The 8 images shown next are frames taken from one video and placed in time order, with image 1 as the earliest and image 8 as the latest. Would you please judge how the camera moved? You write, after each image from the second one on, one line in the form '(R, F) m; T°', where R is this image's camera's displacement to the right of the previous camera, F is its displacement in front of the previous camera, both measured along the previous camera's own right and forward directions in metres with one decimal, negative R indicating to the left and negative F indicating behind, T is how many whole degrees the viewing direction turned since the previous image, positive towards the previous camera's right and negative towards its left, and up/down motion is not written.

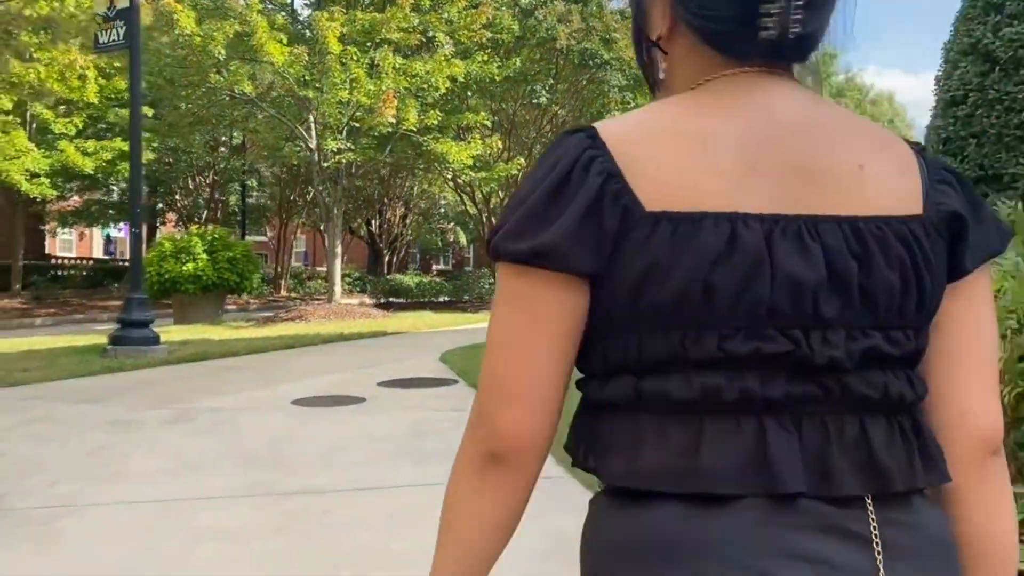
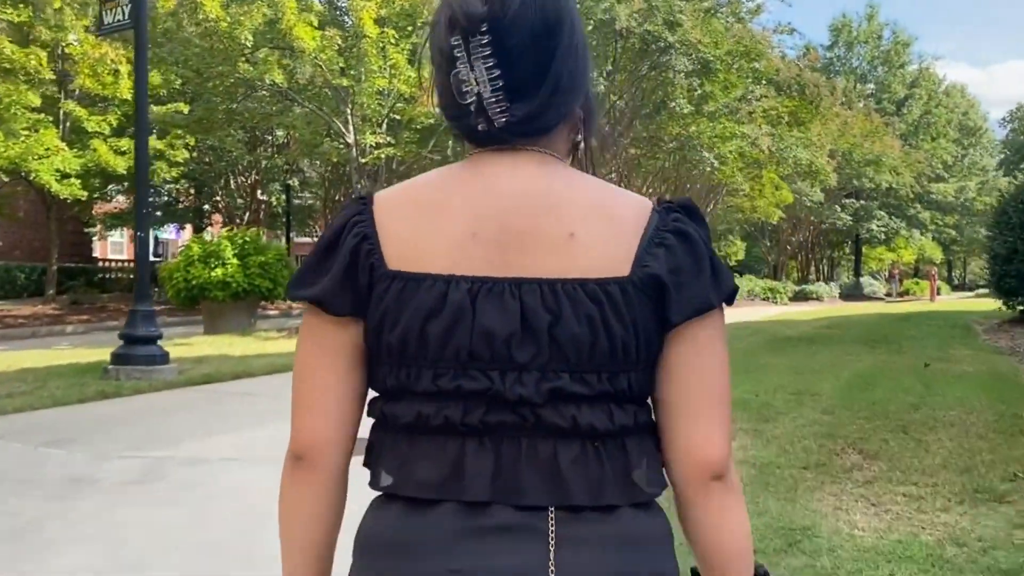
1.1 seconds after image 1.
(0.0, +1.7) m; -3°
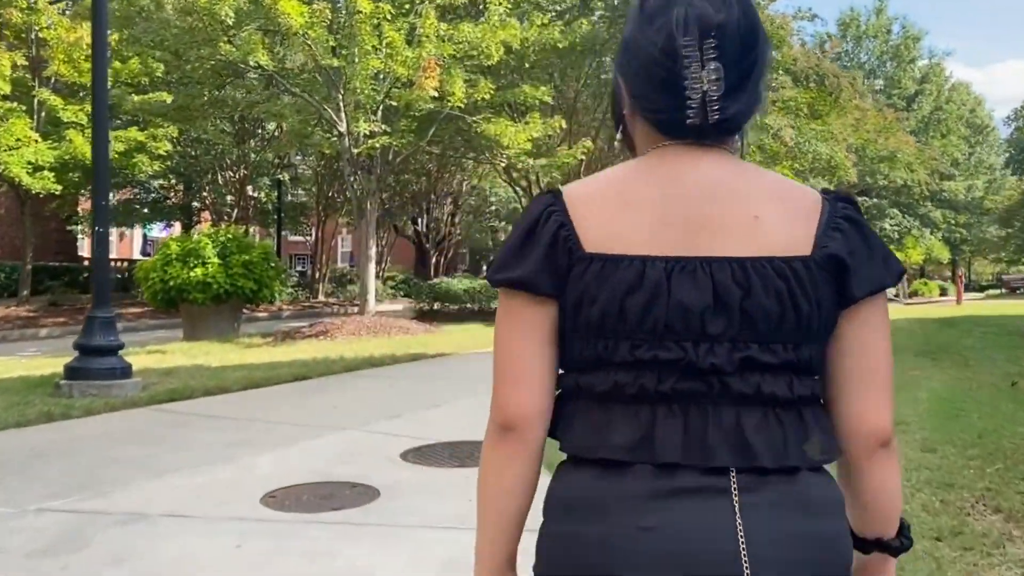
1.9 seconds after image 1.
(-0.2, +1.3) m; 0°
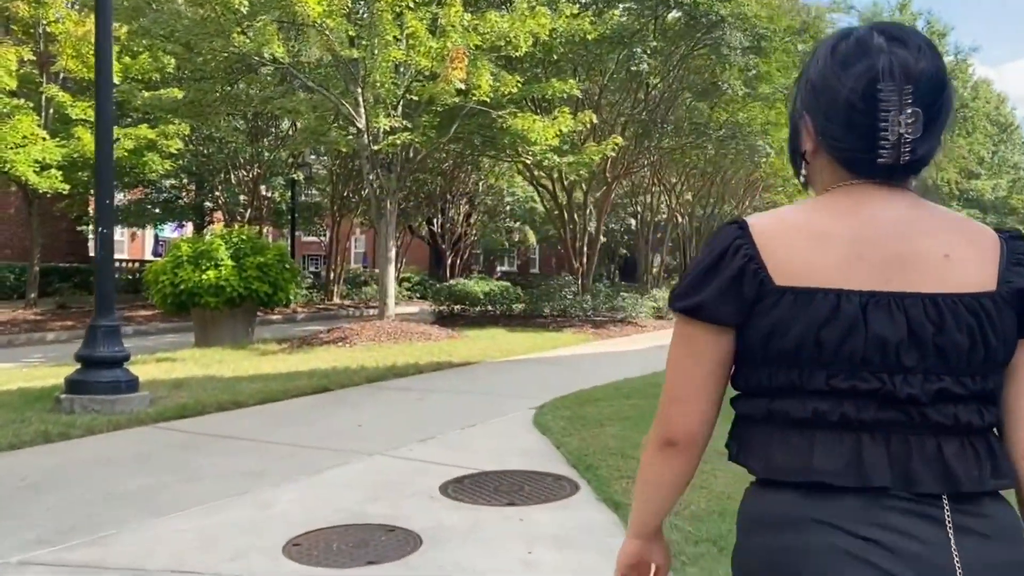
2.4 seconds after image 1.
(-0.3, +0.8) m; -1°
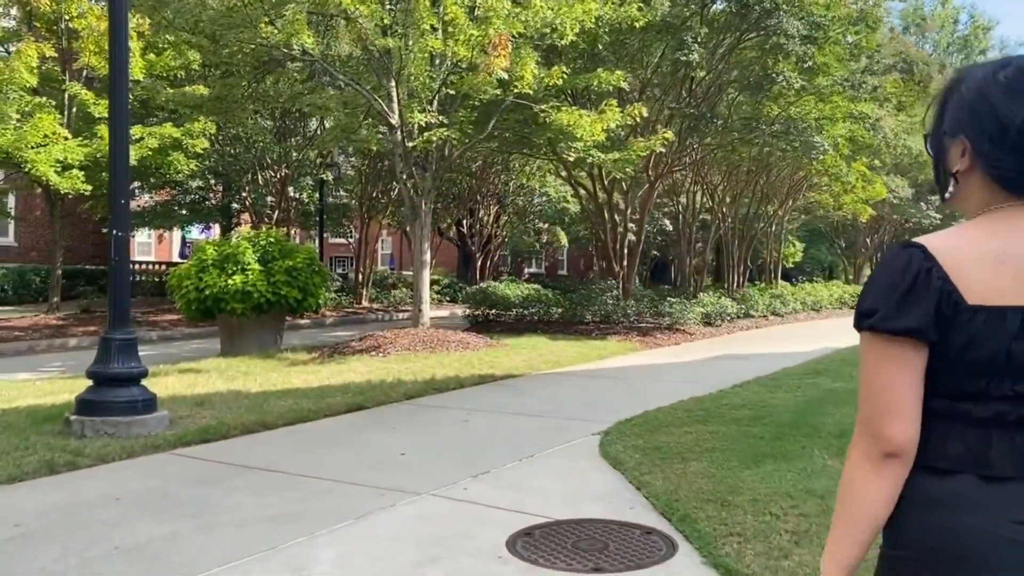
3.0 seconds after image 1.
(-0.3, +0.9) m; -2°
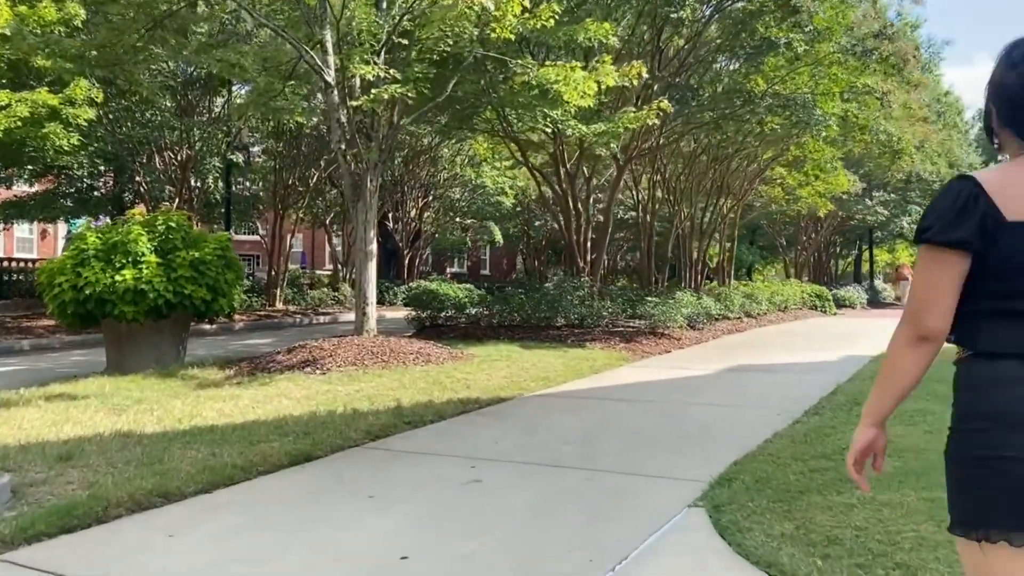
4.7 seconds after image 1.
(-0.7, +2.6) m; +6°
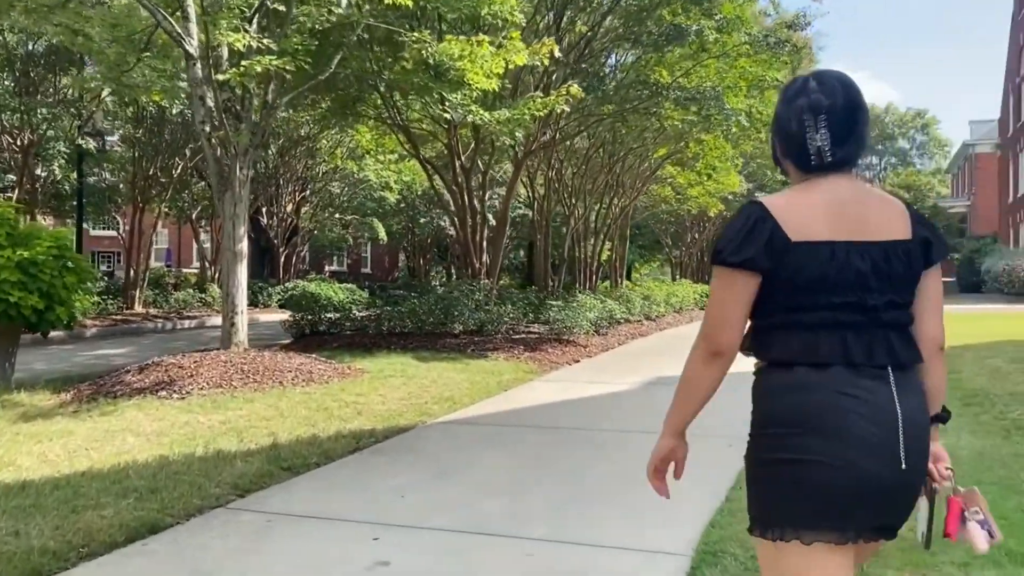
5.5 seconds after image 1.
(-0.2, +1.3) m; +8°
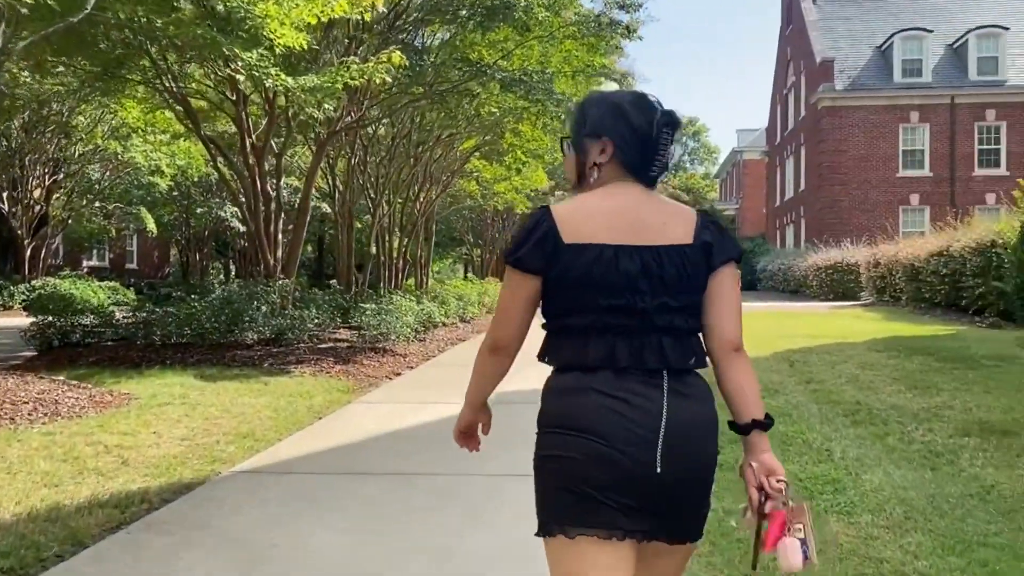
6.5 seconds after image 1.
(-0.3, +1.6) m; +14°
